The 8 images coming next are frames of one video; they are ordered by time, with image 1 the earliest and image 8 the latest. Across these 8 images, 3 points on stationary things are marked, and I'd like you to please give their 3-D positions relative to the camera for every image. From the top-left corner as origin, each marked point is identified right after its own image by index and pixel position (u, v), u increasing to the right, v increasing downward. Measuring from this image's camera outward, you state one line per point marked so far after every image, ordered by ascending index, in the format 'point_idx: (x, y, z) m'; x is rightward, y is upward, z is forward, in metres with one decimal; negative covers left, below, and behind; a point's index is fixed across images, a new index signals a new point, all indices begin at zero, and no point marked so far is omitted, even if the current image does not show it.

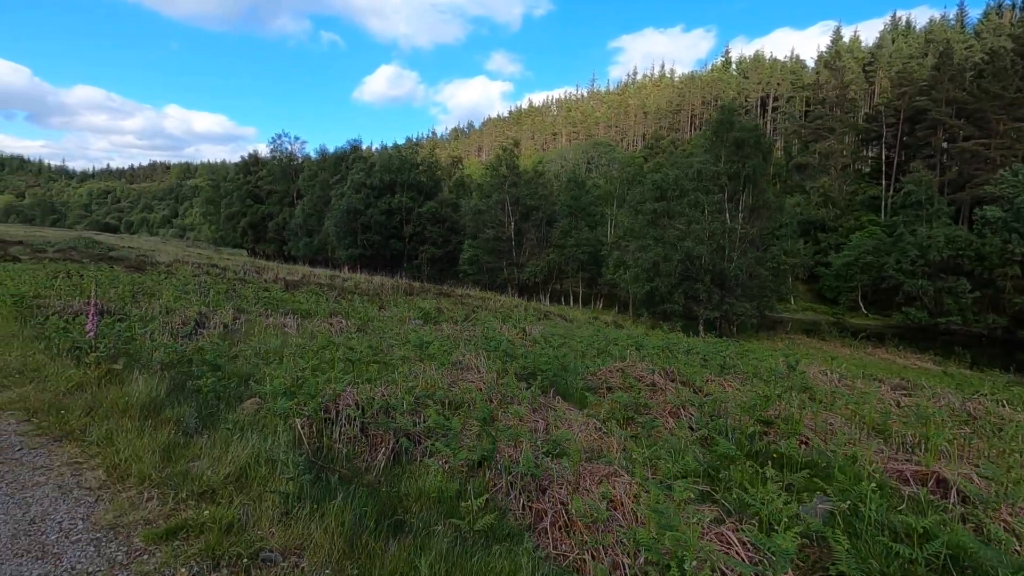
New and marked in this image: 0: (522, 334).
0: (+0.2, -1.2, +12.9) m
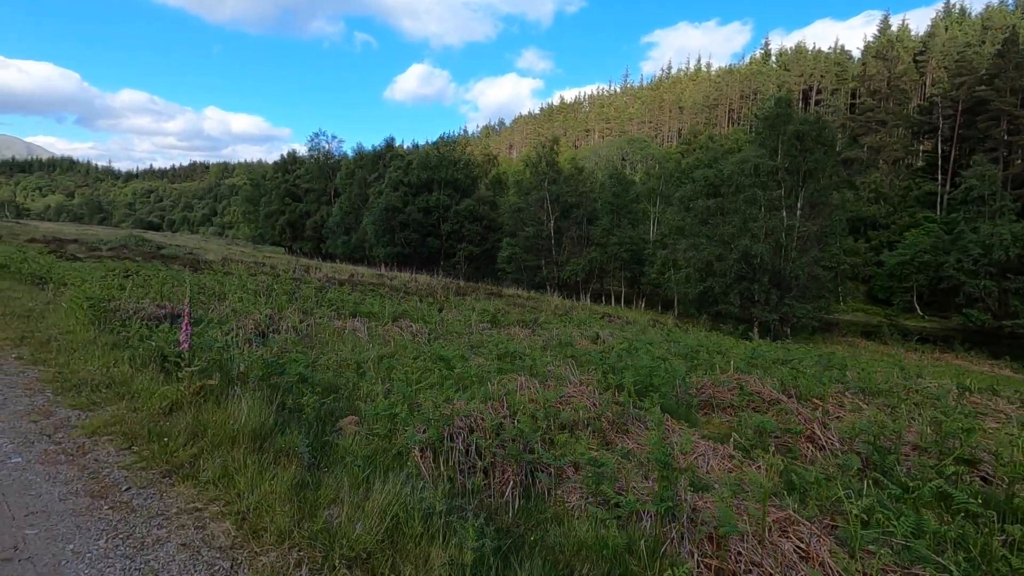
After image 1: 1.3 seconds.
0: (+1.9, -1.2, +12.1) m
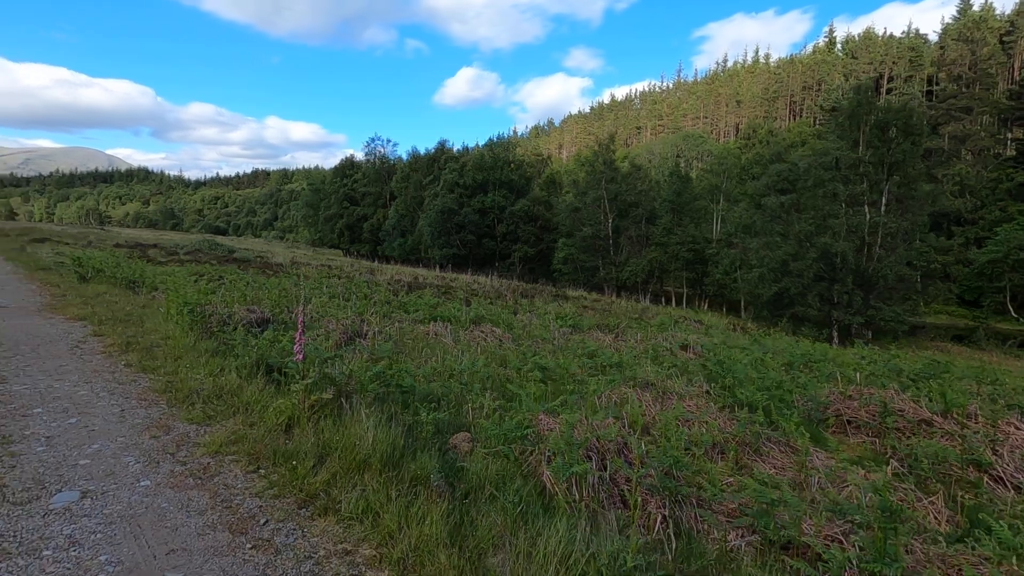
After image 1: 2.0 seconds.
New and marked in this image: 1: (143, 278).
0: (+3.7, -1.3, +11.3) m
1: (-8.7, +0.2, +12.6) m
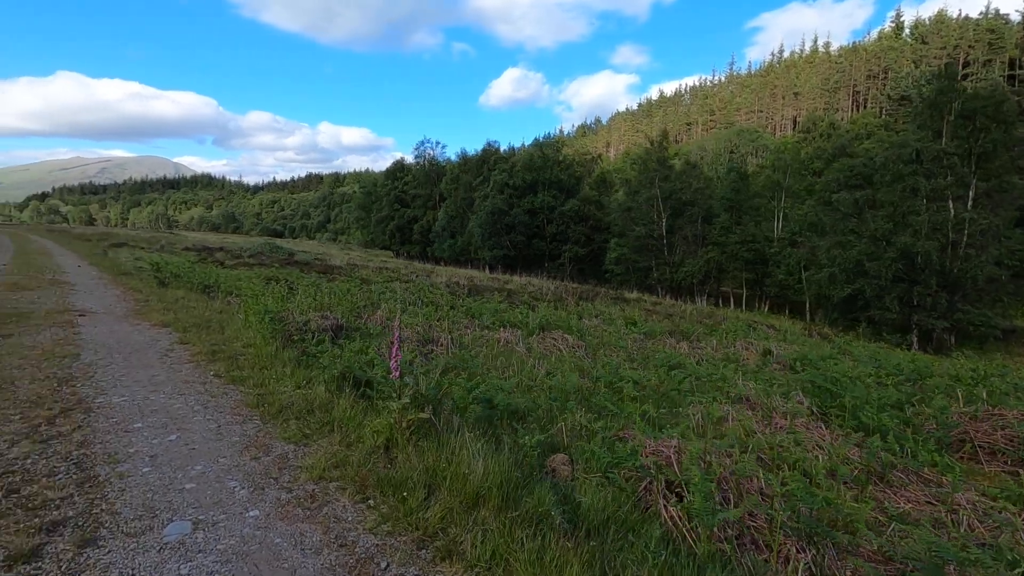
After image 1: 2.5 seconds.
0: (+5.1, -1.4, +10.6) m
1: (-7.2, +0.1, +13.0) m
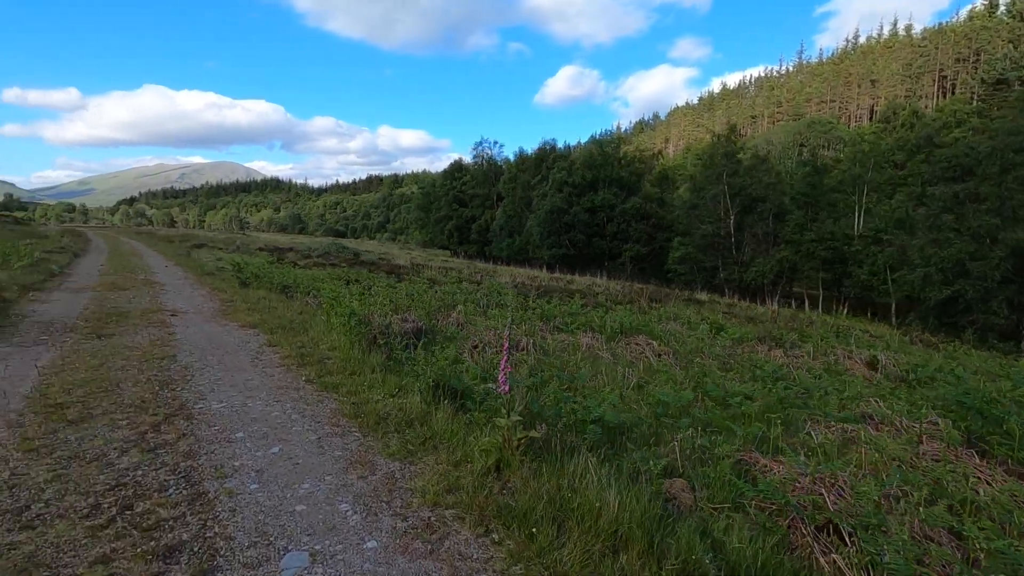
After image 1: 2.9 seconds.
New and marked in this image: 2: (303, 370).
0: (+6.6, -1.4, +9.6) m
1: (-5.4, +0.1, +13.2) m
2: (-2.4, -1.0, +6.2) m
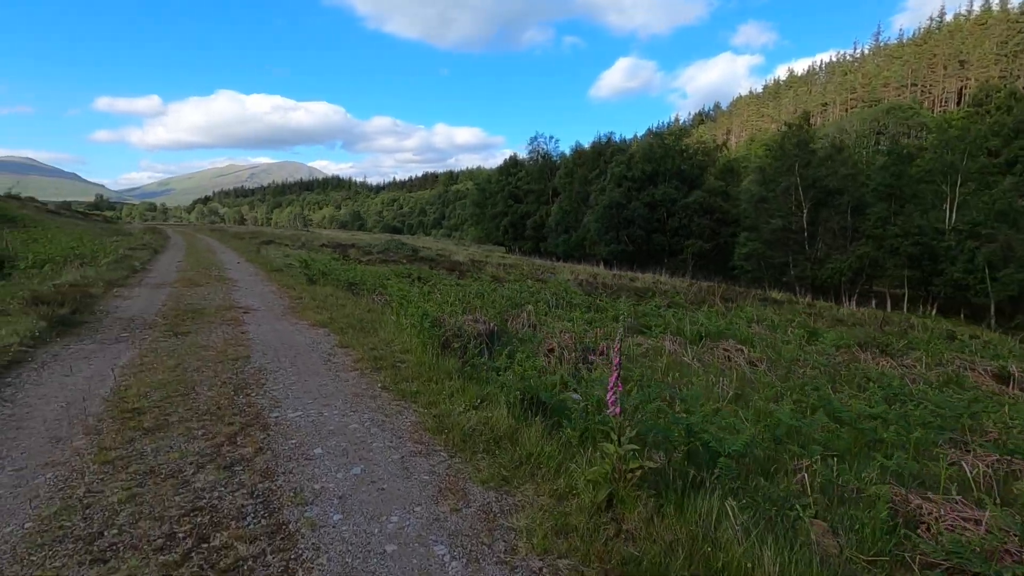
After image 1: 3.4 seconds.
0: (+7.8, -1.5, +8.4) m
1: (-3.7, +0.2, +13.1) m
2: (-1.5, -1.0, +5.9) m
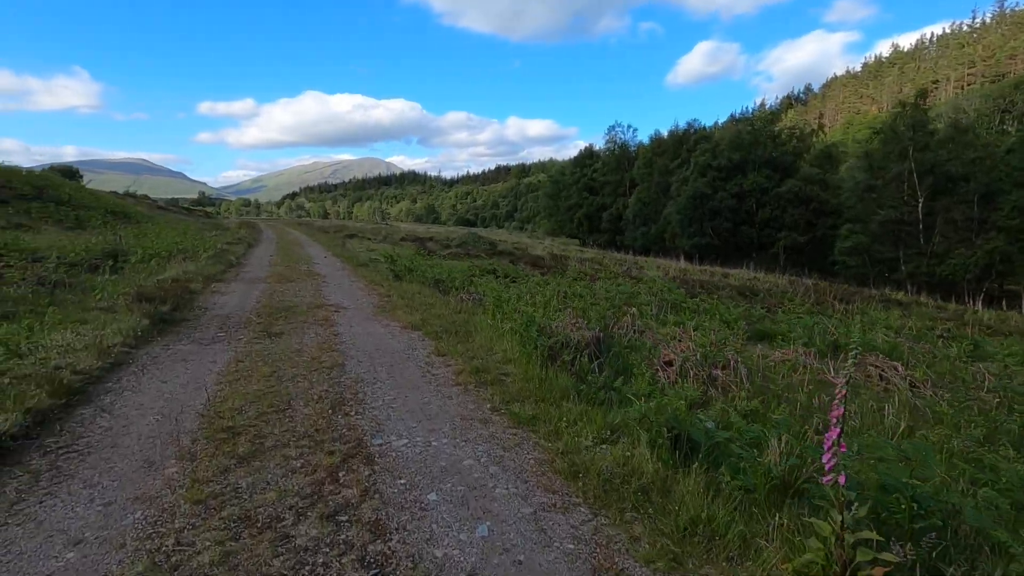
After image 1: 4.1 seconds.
0: (+9.3, -1.6, +6.5) m
1: (-1.5, +0.3, +12.6) m
2: (-0.3, -1.0, +5.2) m
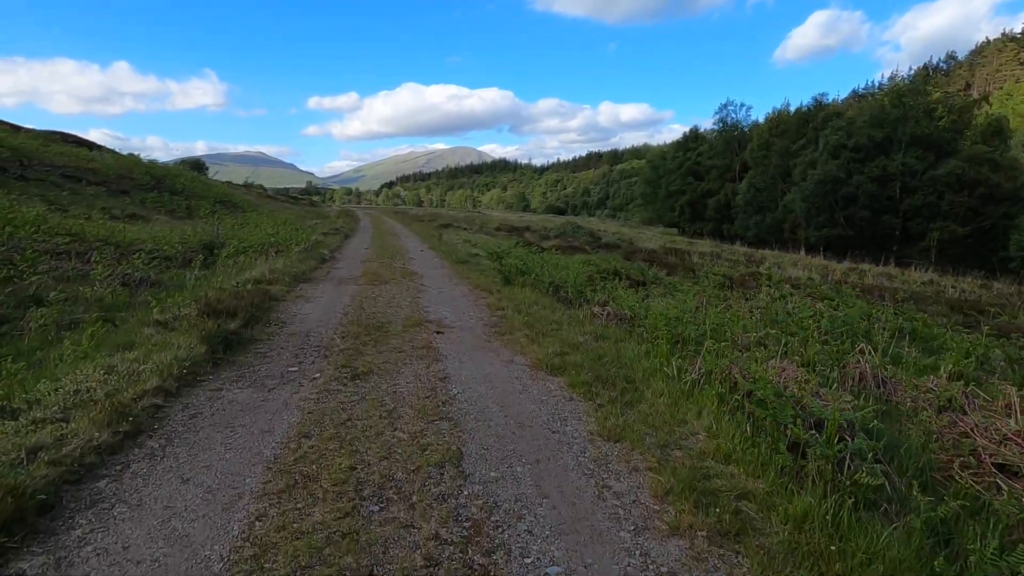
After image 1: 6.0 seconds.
0: (+10.7, -2.1, +2.4) m
1: (+1.1, +0.1, +10.2) m
2: (+1.1, -1.3, +2.6) m
